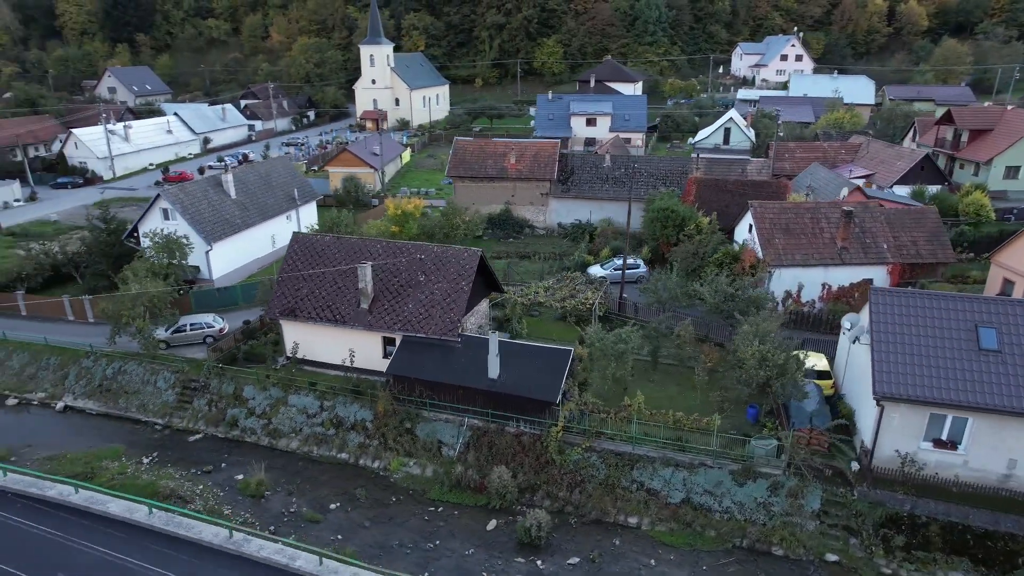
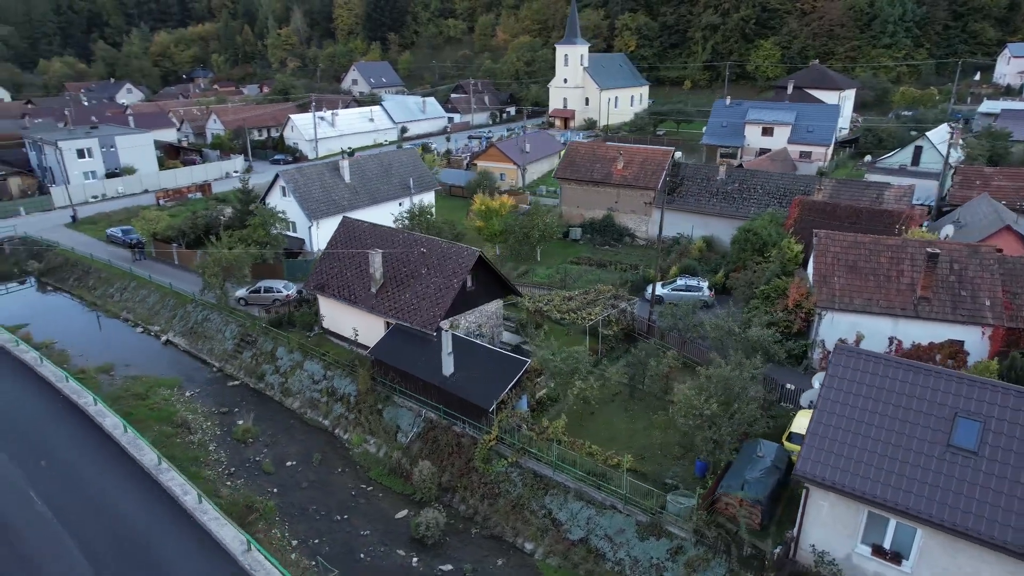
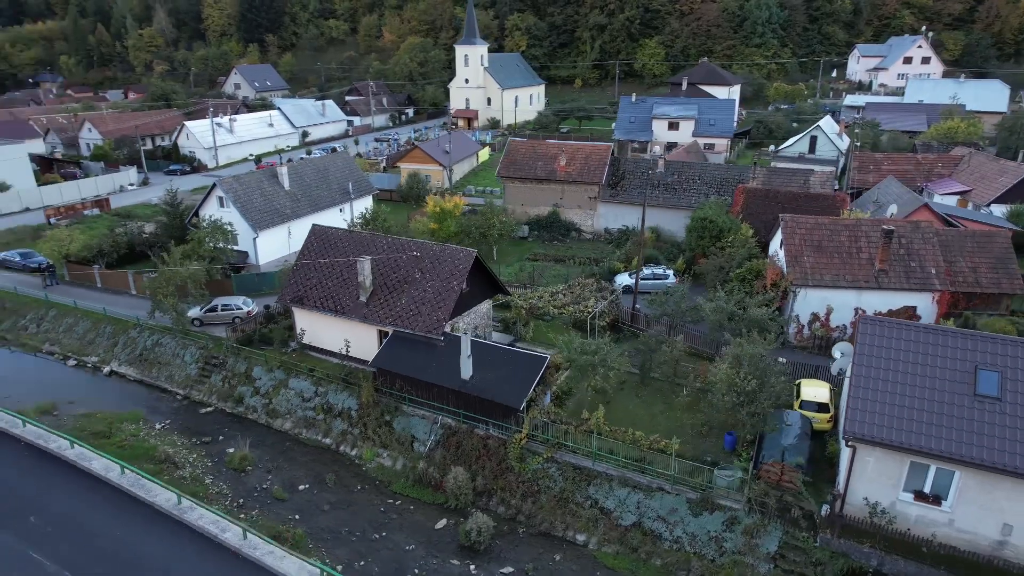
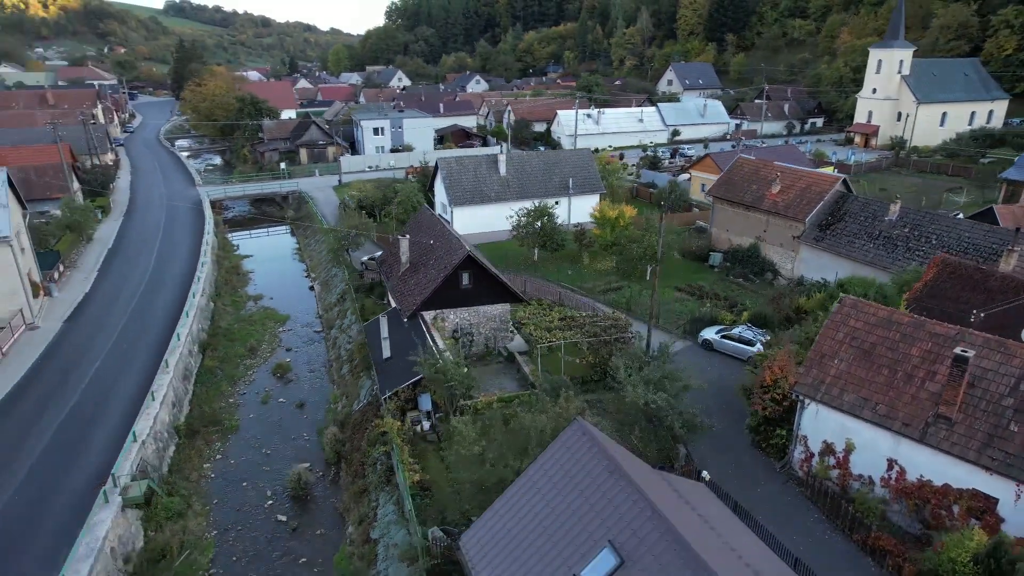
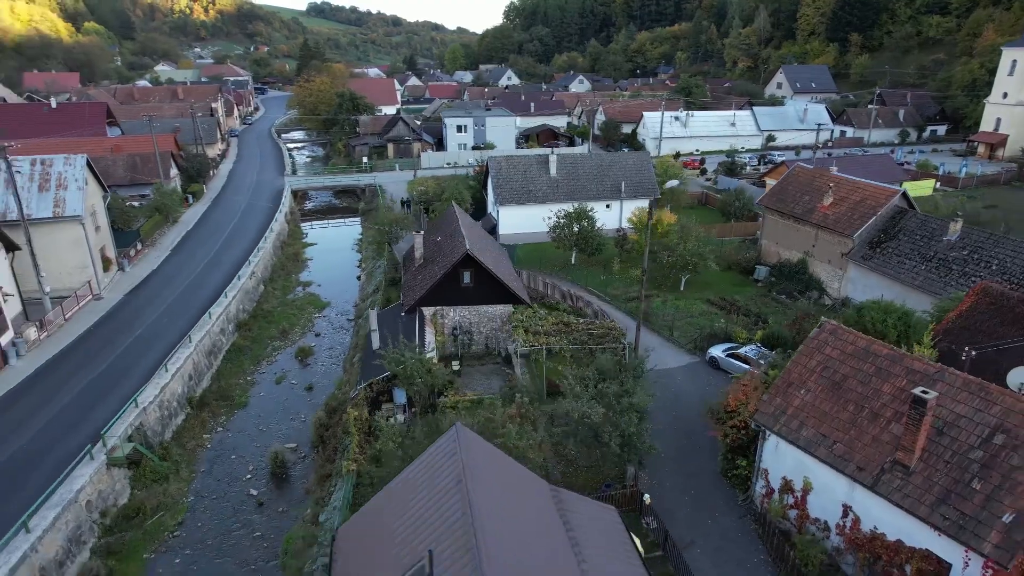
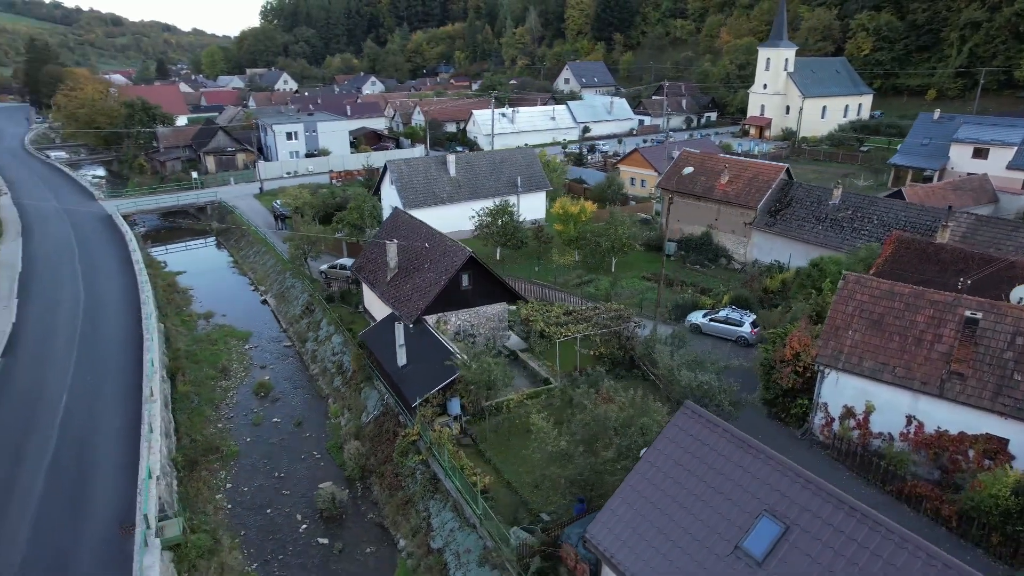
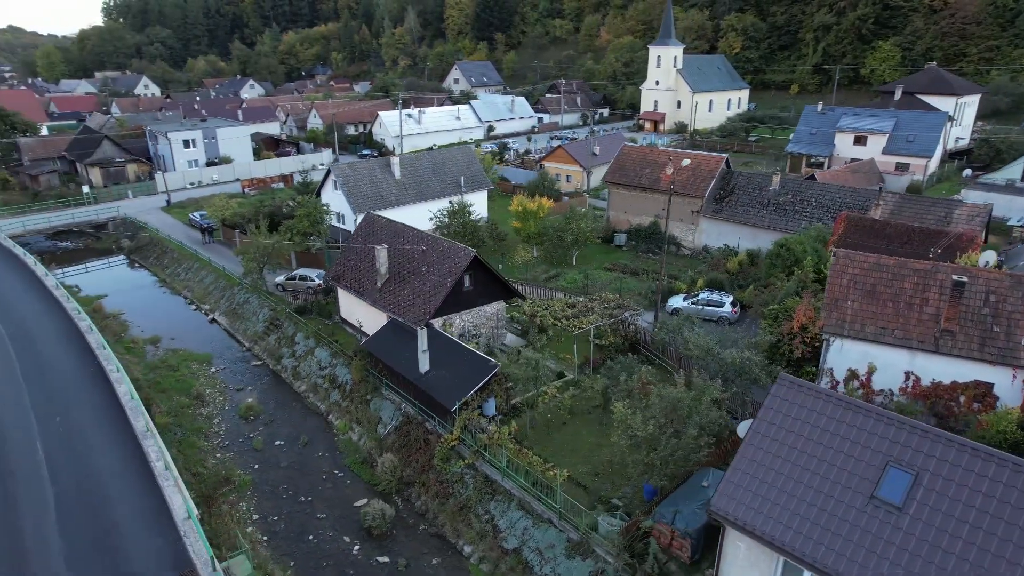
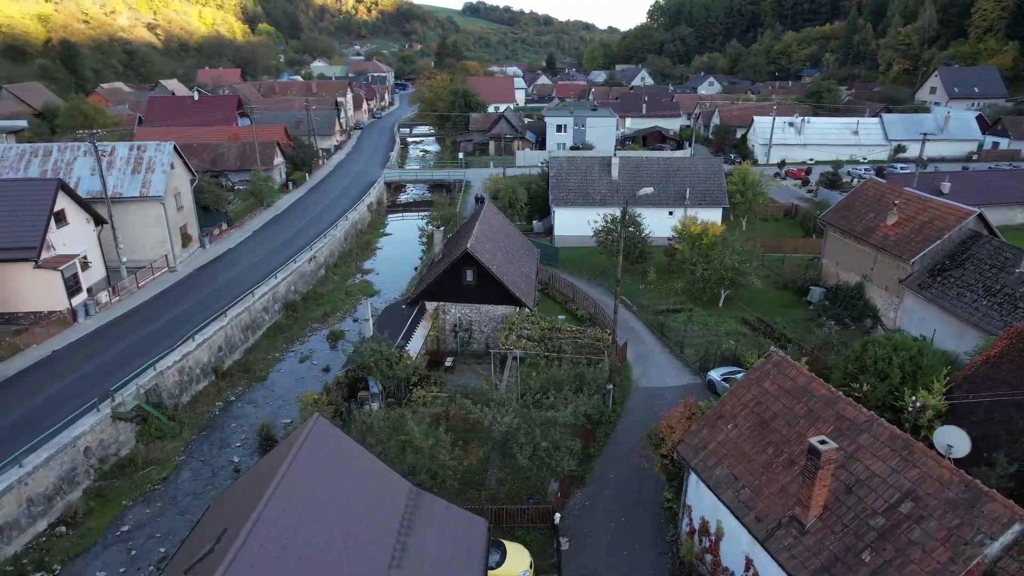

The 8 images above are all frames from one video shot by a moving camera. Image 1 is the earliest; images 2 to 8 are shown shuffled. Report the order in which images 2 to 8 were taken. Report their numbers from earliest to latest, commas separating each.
3, 2, 7, 6, 4, 5, 8
